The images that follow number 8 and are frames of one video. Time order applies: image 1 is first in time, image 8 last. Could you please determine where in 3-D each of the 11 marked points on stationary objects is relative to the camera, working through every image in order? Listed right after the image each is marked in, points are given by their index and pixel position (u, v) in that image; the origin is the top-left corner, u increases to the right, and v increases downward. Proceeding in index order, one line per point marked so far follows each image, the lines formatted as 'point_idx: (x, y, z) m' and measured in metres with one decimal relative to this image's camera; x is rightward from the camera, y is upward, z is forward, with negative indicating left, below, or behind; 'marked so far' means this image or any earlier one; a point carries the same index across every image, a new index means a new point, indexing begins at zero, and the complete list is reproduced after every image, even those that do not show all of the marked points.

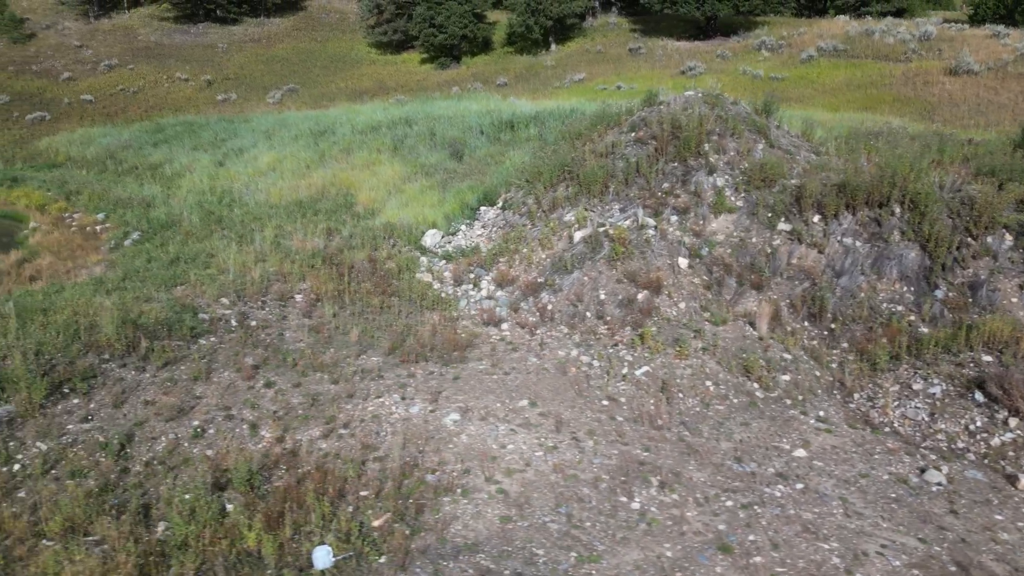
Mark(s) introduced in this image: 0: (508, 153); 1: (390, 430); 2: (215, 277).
0: (-0.1, +2.1, +14.7) m
1: (-0.7, -0.8, +5.8) m
2: (-2.7, +0.1, +8.9) m
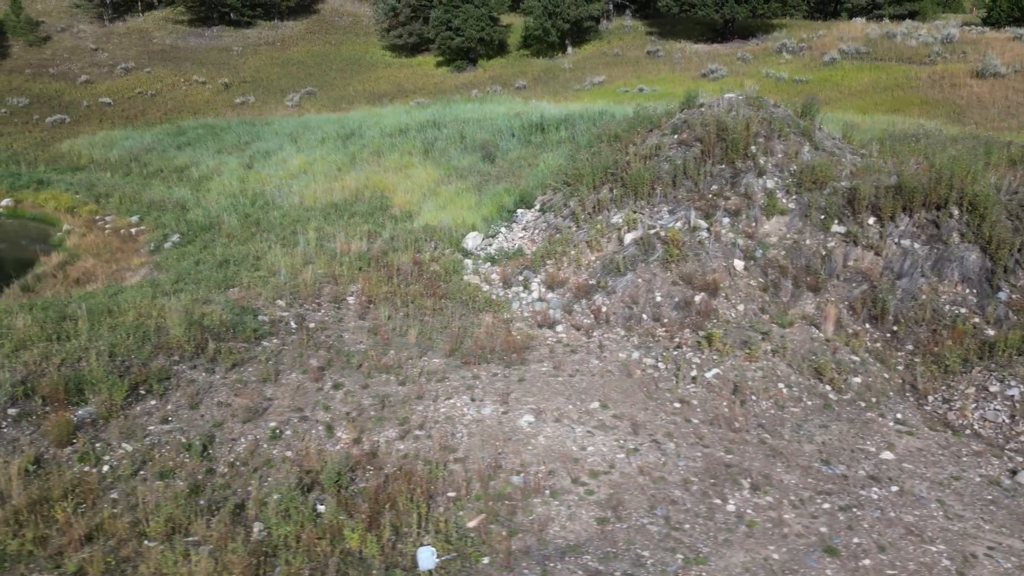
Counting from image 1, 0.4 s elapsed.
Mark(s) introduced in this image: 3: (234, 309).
0: (+0.4, +2.0, +14.8) m
1: (-0.3, -0.8, +5.8) m
2: (-2.2, +0.1, +8.9) m
3: (-2.2, -0.2, +7.7) m
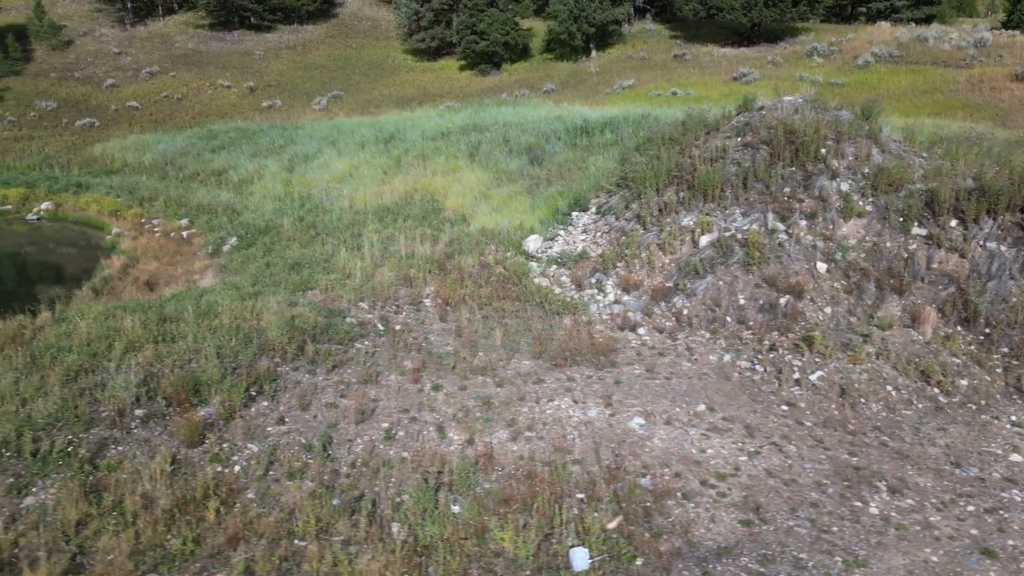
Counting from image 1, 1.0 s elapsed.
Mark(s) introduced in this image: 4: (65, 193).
0: (+1.2, +2.0, +14.8) m
1: (+0.4, -0.9, +5.8) m
2: (-1.5, 0.0, +8.9) m
3: (-1.5, -0.2, +7.7) m
4: (-8.9, +1.9, +19.6) m
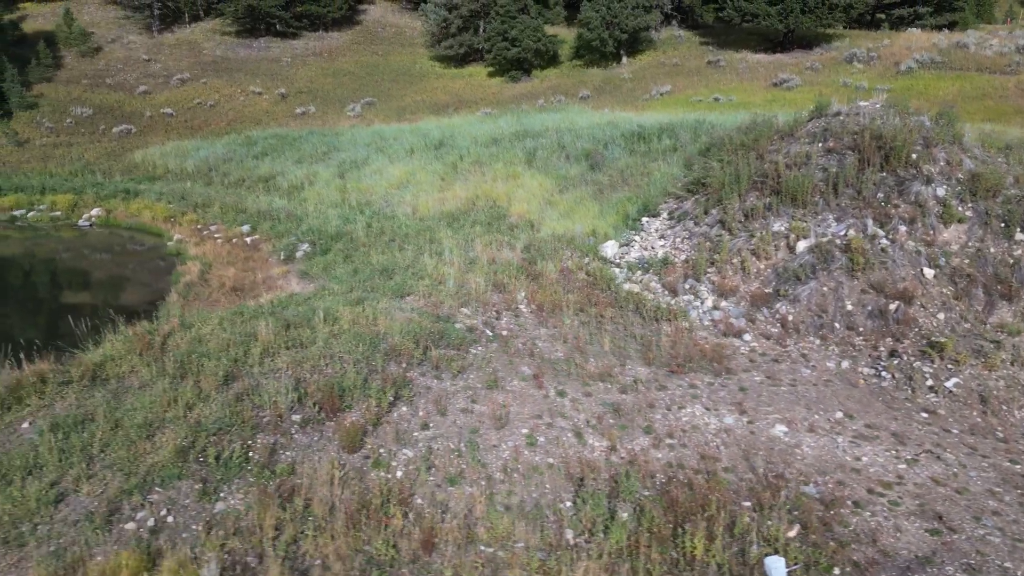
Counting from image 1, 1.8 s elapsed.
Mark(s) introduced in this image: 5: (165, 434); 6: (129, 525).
0: (+2.1, +1.9, +14.7) m
1: (+1.2, -0.9, +5.8) m
2: (-0.7, 0.0, +8.9) m
3: (-0.6, -0.2, +7.7) m
4: (-7.9, +1.8, +19.6) m
5: (-1.6, -0.7, +4.7) m
6: (-1.5, -0.9, +3.9) m
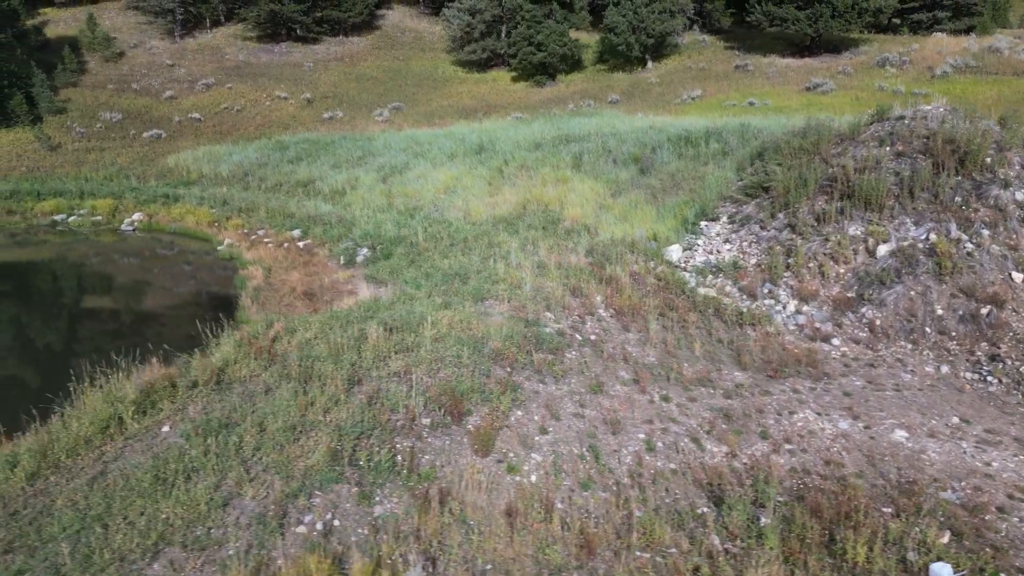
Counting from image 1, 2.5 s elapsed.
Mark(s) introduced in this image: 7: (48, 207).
0: (+2.9, +1.8, +14.7) m
1: (+1.9, -0.9, +5.7) m
2: (0.0, 0.0, +8.9) m
3: (+0.1, -0.3, +7.7) m
4: (-7.2, +1.7, +19.7) m
5: (-0.9, -0.7, +4.7) m
6: (-0.8, -1.0, +3.9) m
7: (-9.3, +1.6, +19.7) m
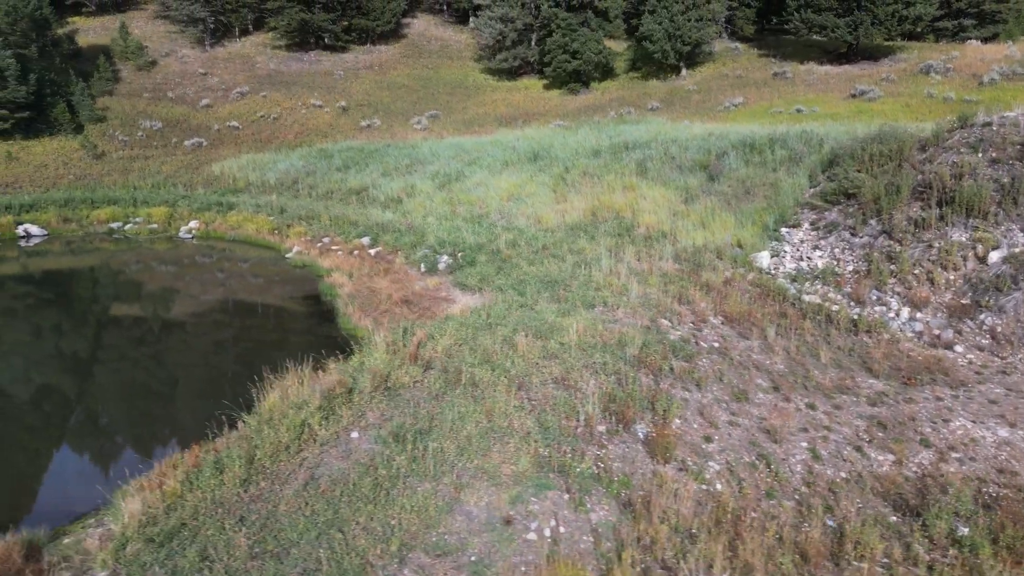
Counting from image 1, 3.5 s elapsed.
0: (+3.9, +1.7, +14.6) m
1: (+2.9, -1.0, +5.7) m
2: (+1.0, -0.1, +8.8) m
3: (+1.0, -0.3, +7.6) m
4: (-6.1, +1.5, +19.7) m
5: (0.0, -0.7, +4.6) m
6: (+0.1, -1.0, +3.9) m
7: (-8.2, +1.5, +19.7) m
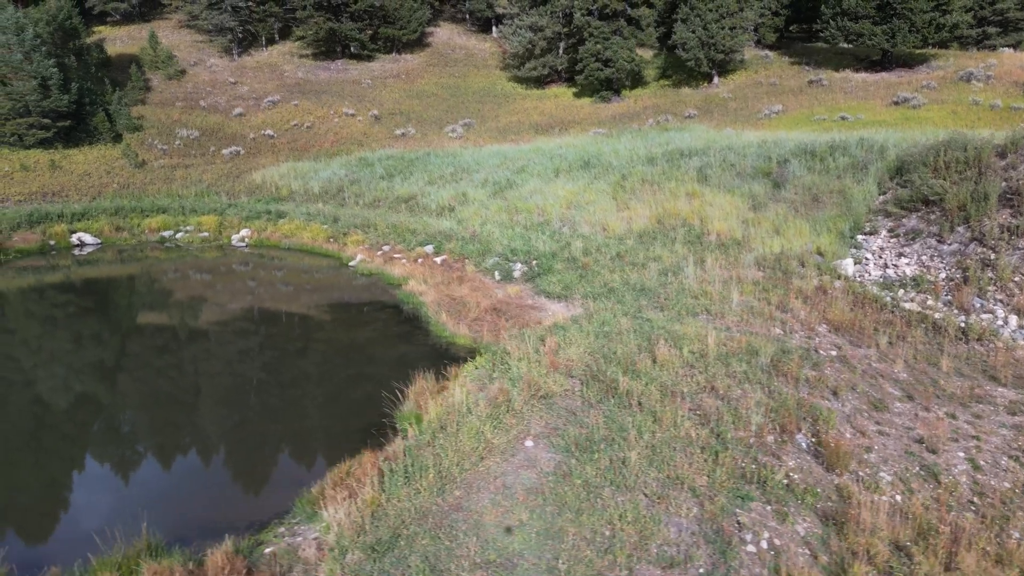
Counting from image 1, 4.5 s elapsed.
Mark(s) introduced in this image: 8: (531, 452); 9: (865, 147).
0: (+4.9, +1.6, +14.5) m
1: (+3.7, -1.0, +5.6) m
2: (+1.9, -0.2, +8.8) m
3: (+1.9, -0.4, +7.5) m
4: (-5.1, +1.4, +19.7) m
5: (+0.8, -0.8, +4.6) m
6: (+0.9, -1.0, +3.8) m
7: (-7.2, +1.3, +19.8) m
8: (+0.1, -0.8, +4.6) m
9: (+5.7, +2.3, +16.1) m
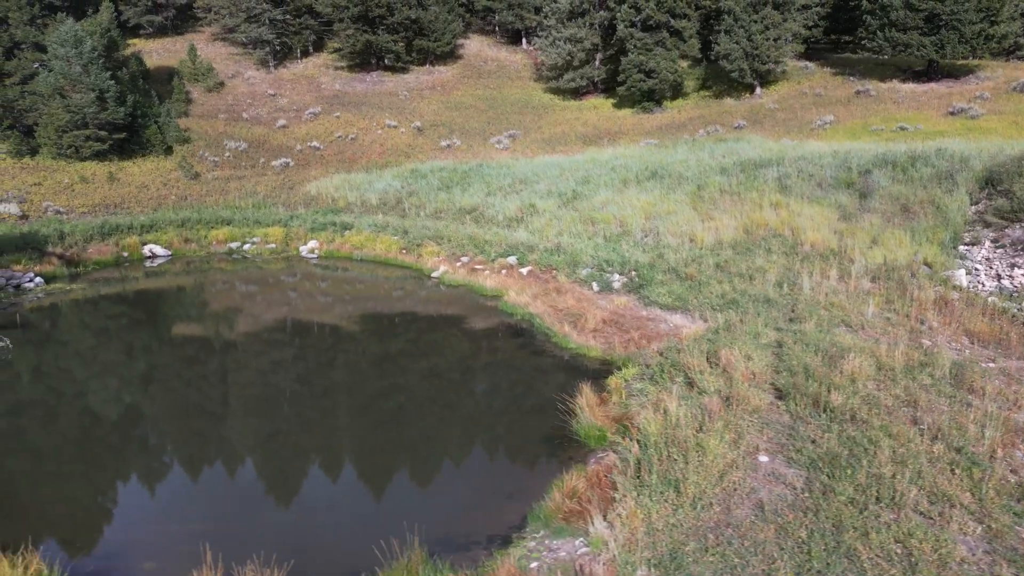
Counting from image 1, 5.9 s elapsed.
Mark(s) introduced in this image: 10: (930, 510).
0: (+6.1, +1.4, +14.4) m
1: (+4.9, -1.1, +5.5) m
2: (+3.1, -0.3, +8.7) m
3: (+3.1, -0.5, +7.4) m
4: (-3.7, +1.1, +19.8) m
5: (+2.0, -0.8, +4.5) m
6: (+2.0, -1.1, +3.7) m
7: (-5.9, +1.1, +19.8) m
8: (+1.2, -0.8, +4.6) m
9: (+7.0, +2.1, +15.9) m
10: (+1.7, -0.9, +4.1) m
